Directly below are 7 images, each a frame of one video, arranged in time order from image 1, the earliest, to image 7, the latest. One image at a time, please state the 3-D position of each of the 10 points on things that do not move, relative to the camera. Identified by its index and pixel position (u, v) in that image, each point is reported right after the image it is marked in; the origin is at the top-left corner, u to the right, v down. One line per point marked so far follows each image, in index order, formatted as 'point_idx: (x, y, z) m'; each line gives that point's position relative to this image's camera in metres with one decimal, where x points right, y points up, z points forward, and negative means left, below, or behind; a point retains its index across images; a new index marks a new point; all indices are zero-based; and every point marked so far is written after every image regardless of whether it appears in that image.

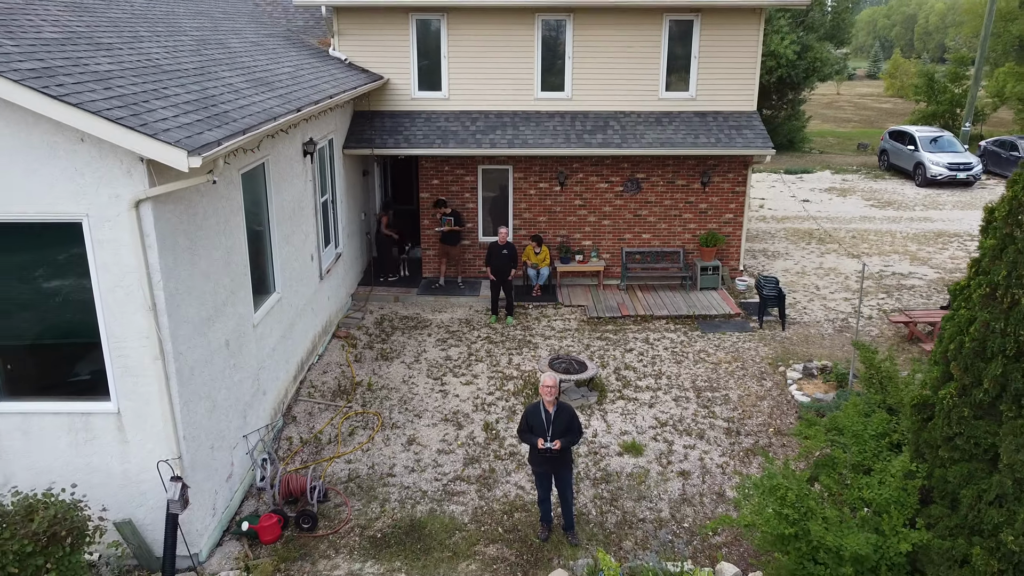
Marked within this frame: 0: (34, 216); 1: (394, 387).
0: (-2.4, +0.4, +4.3) m
1: (-1.0, -0.8, +7.3) m
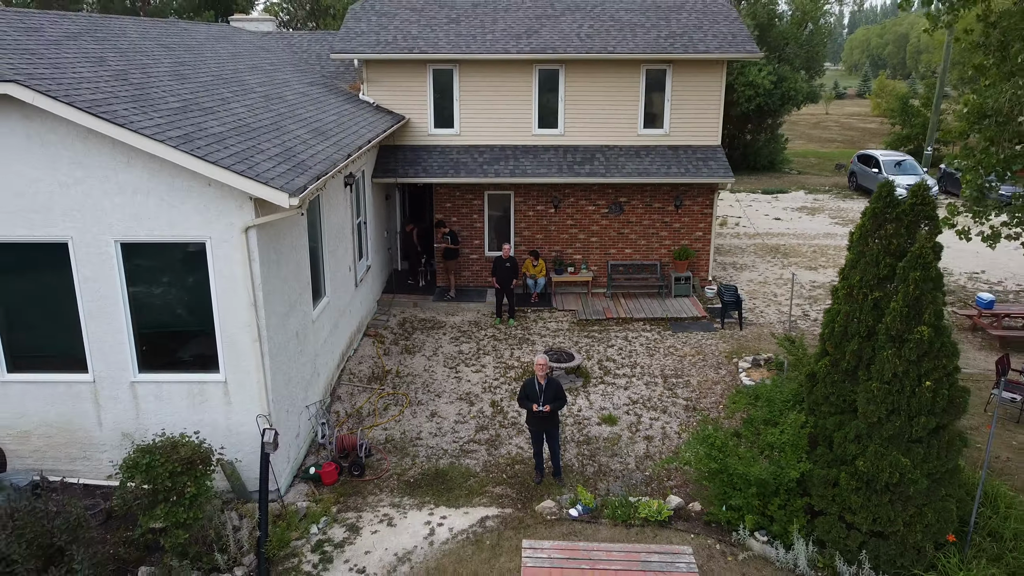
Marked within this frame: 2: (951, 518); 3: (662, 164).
0: (-2.4, +0.3, +5.9) m
1: (-1.0, -0.9, +8.9) m
2: (+2.8, -1.5, +5.4) m
3: (+2.0, +1.6, +10.8) m
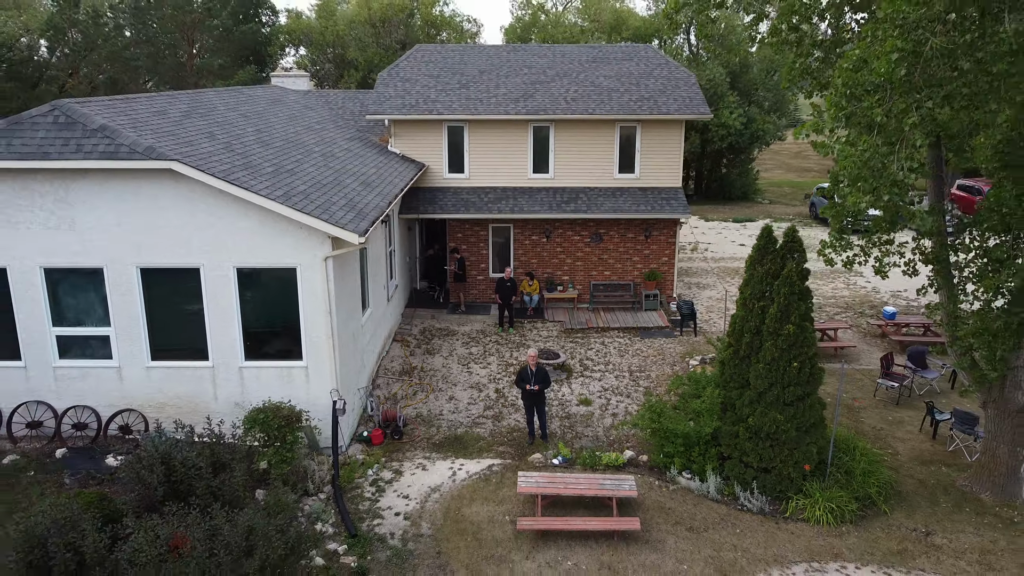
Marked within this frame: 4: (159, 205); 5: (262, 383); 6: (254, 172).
0: (-2.4, +0.2, +8.5) m
1: (-1.0, -1.1, +11.4) m
2: (+2.8, -1.6, +7.8) m
3: (+1.9, +1.4, +13.4) m
4: (-3.5, +0.8, +8.2) m
5: (-2.6, -1.0, +8.8) m
6: (-2.7, +1.2, +8.7) m
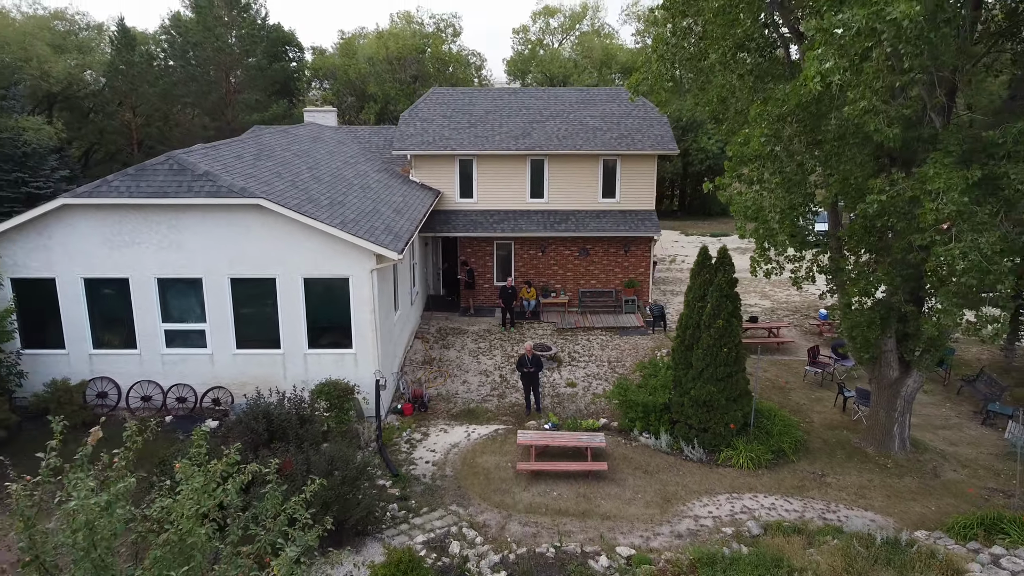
0: (-2.4, +0.2, +11.1) m
1: (-1.0, -1.2, +14.0) m
2: (+2.8, -1.6, +10.5) m
3: (+2.0, +1.2, +16.0) m
4: (-3.5, +0.7, +10.9) m
5: (-2.6, -1.1, +11.4) m
6: (-2.7, +1.1, +11.4) m
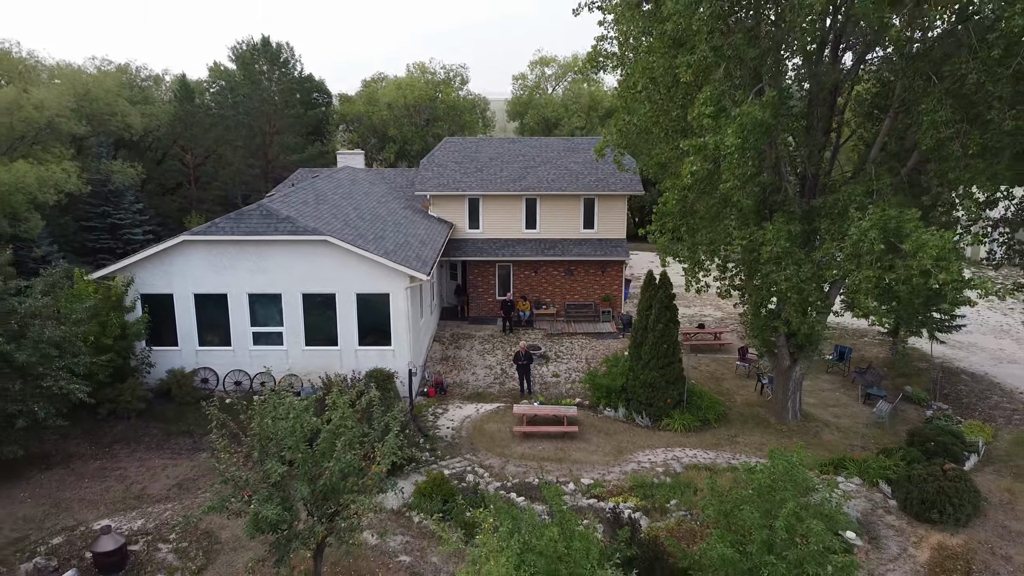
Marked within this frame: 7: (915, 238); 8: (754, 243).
0: (-2.5, -0.1, +15.0) m
1: (-1.0, -1.5, +17.9) m
2: (+2.8, -1.8, +14.4) m
3: (+1.9, +0.9, +20.0) m
4: (-3.5, +0.5, +14.8) m
5: (-2.7, -1.3, +15.3) m
6: (-2.7, +0.9, +15.4) m
7: (+4.4, +0.5, +9.0) m
8: (+3.2, +0.6, +11.2) m
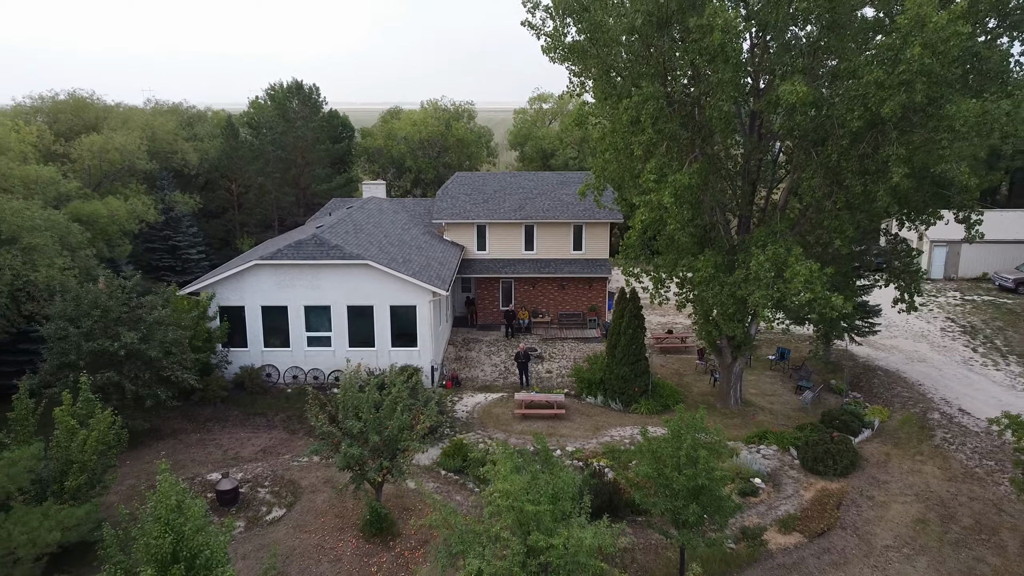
0: (-2.4, -0.4, +19.0) m
1: (-1.0, -1.8, +21.8) m
2: (+2.8, -2.1, +18.3) m
3: (+2.0, +0.6, +23.9) m
4: (-3.5, +0.2, +18.7) m
5: (-2.6, -1.6, +19.2) m
6: (-2.7, +0.6, +19.3) m
7: (+4.4, +0.3, +12.9) m
8: (+3.3, +0.3, +15.1) m
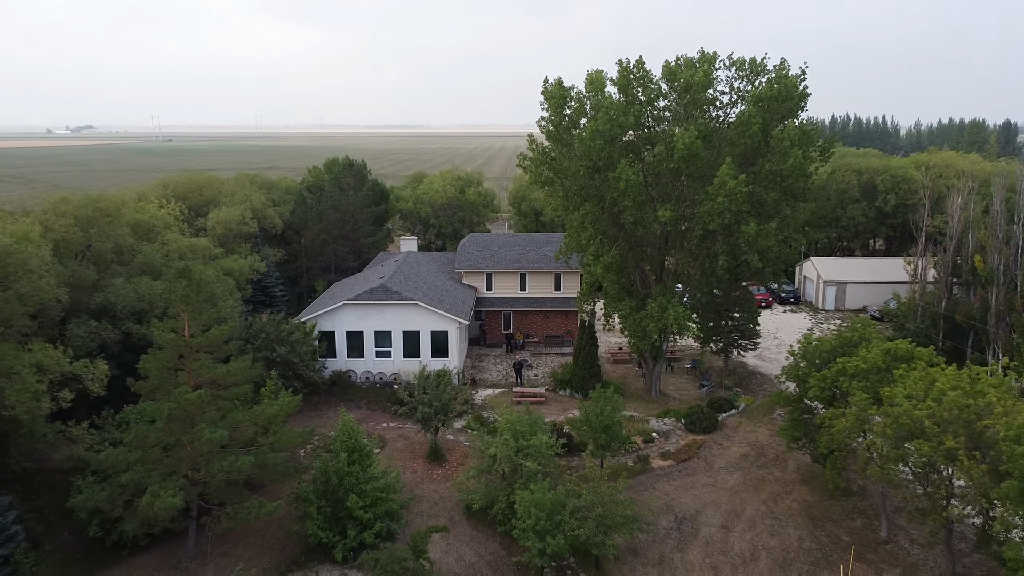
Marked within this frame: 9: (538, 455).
0: (-2.5, -1.5, +28.8) m
1: (-1.0, -3.0, +31.7) m
2: (+2.8, -3.2, +28.1) m
3: (+1.9, -0.6, +33.8) m
4: (-3.5, -0.9, +28.6) m
5: (-2.7, -2.7, +29.1) m
6: (-2.7, -0.5, +29.2) m
7: (+4.3, -0.6, +22.8) m
8: (+3.2, -0.6, +25.0) m
9: (+0.6, -3.7, +18.4) m
